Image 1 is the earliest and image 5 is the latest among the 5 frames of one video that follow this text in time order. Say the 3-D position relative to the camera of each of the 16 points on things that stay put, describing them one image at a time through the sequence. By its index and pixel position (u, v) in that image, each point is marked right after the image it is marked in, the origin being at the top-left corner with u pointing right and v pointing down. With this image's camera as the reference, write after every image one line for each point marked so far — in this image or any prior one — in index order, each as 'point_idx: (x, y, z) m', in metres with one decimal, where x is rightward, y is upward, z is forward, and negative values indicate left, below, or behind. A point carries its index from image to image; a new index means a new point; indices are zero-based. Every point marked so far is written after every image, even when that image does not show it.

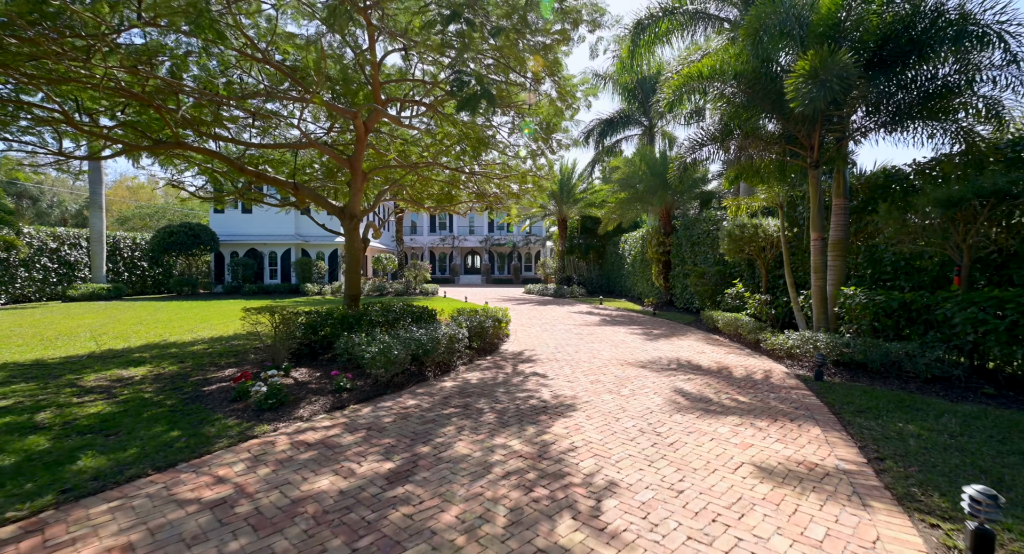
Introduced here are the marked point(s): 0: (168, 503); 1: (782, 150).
0: (-2.0, -1.3, +2.8) m
1: (+4.3, +2.0, +7.6) m
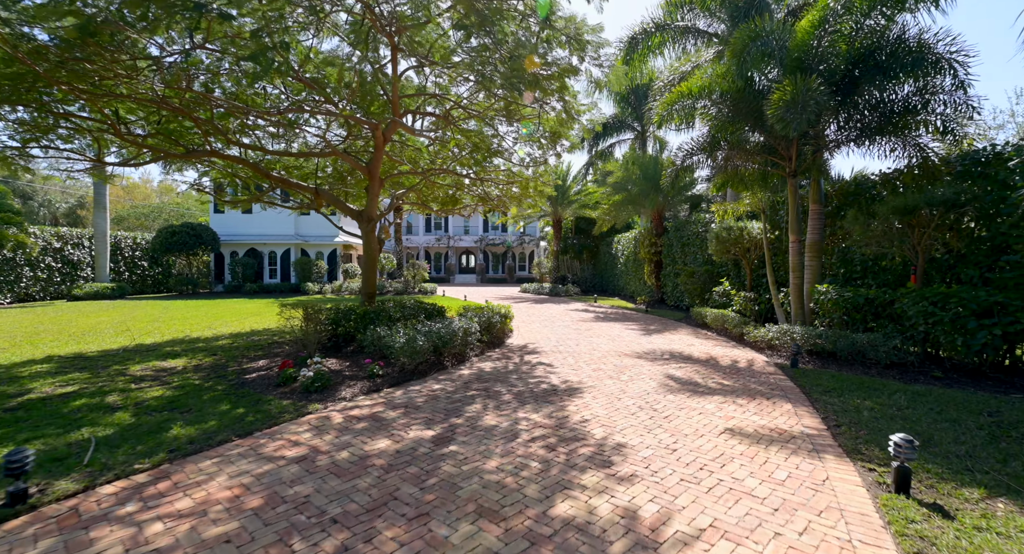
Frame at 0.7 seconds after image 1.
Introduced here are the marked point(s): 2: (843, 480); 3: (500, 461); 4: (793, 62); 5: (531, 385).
0: (-1.8, -1.3, +3.5) m
1: (+4.4, +2.1, +8.4) m
2: (+2.2, -1.4, +3.2) m
3: (-0.1, -1.3, +3.4) m
4: (+4.3, +3.3, +7.4) m
5: (+0.2, -1.3, +5.7) m
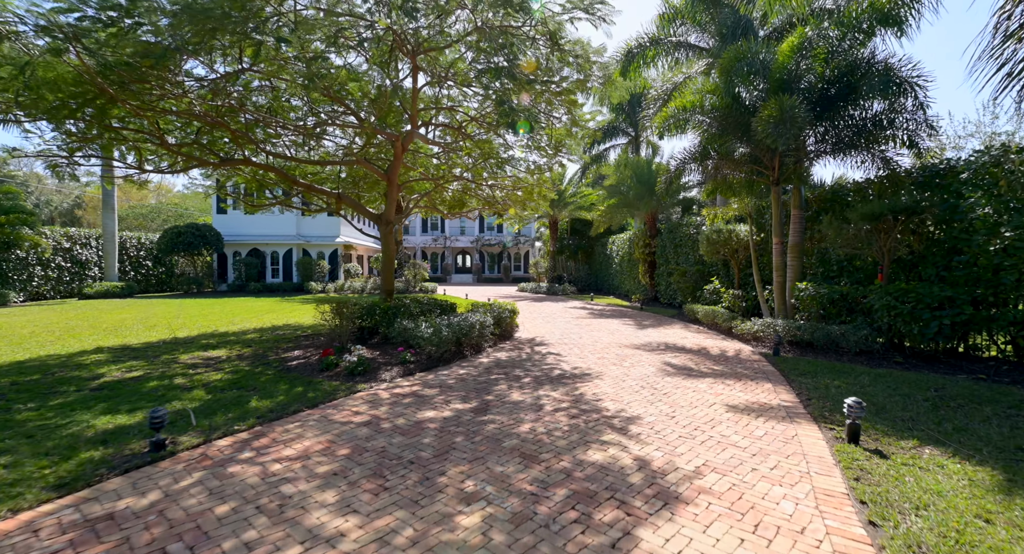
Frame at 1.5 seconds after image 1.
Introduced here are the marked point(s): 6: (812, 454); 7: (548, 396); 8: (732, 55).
0: (-1.6, -1.3, +4.2) m
1: (+4.6, +2.1, +9.2) m
2: (+2.5, -1.3, +4.0) m
3: (+0.2, -1.3, +4.2) m
4: (+4.5, +3.3, +8.3) m
5: (+0.5, -1.2, +6.5) m
6: (+2.3, -1.3, +3.6) m
7: (+0.4, -1.3, +5.1) m
8: (+4.0, +4.0, +8.6) m
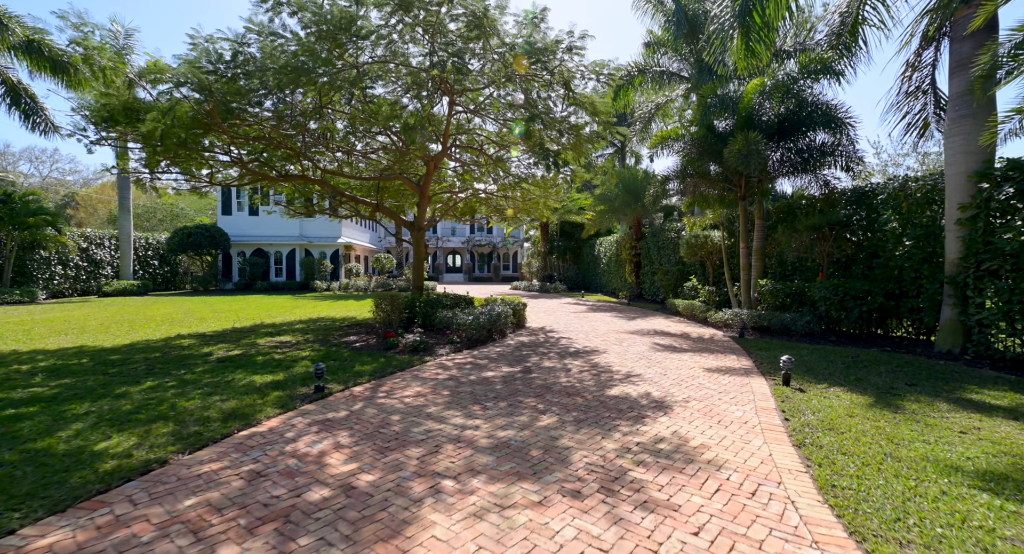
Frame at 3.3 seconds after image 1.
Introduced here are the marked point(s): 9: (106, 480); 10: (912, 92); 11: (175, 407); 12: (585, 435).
0: (-1.1, -1.2, +5.9) m
1: (+4.9, +2.1, +11.1) m
2: (+3.0, -1.3, +5.8) m
3: (+0.7, -1.3, +5.9) m
4: (+4.9, +3.4, +10.2) m
5: (+0.9, -1.2, +8.2) m
6: (+2.8, -1.3, +5.4) m
7: (+0.9, -1.2, +6.9) m
8: (+4.3, +4.0, +10.5) m
9: (-2.5, -1.3, +3.0) m
10: (+6.4, +3.0, +7.6) m
11: (-3.2, -1.2, +4.6) m
12: (+0.6, -1.3, +4.0) m
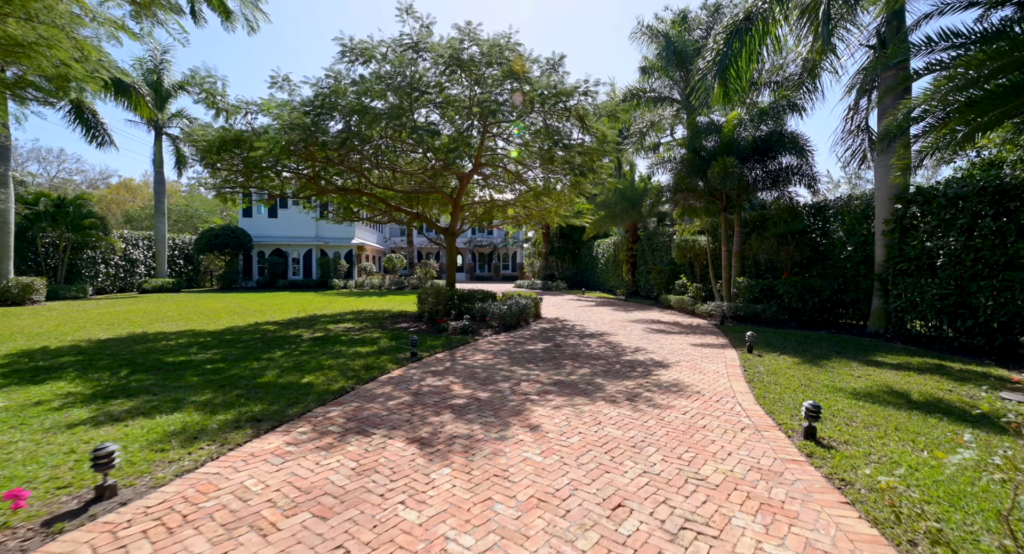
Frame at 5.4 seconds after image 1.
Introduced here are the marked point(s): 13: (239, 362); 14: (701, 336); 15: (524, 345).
0: (-0.5, -1.2, +7.9) m
1: (+5.4, +2.2, +13.2) m
2: (+3.6, -1.3, +7.9) m
3: (+1.3, -1.2, +8.0) m
4: (+5.4, +3.4, +12.3) m
5: (+1.4, -1.2, +10.3) m
6: (+3.4, -1.3, +7.5) m
7: (+1.4, -1.2, +8.9) m
8: (+4.8, +4.1, +12.6) m
9: (-1.9, -1.2, +5.0) m
10: (+6.9, +3.0, +9.7) m
11: (-2.6, -1.2, +6.6) m
12: (+1.2, -1.3, +6.0) m
13: (-3.8, -1.2, +6.7) m
14: (+3.7, -1.2, +9.5) m
15: (+0.2, -1.2, +8.4) m
